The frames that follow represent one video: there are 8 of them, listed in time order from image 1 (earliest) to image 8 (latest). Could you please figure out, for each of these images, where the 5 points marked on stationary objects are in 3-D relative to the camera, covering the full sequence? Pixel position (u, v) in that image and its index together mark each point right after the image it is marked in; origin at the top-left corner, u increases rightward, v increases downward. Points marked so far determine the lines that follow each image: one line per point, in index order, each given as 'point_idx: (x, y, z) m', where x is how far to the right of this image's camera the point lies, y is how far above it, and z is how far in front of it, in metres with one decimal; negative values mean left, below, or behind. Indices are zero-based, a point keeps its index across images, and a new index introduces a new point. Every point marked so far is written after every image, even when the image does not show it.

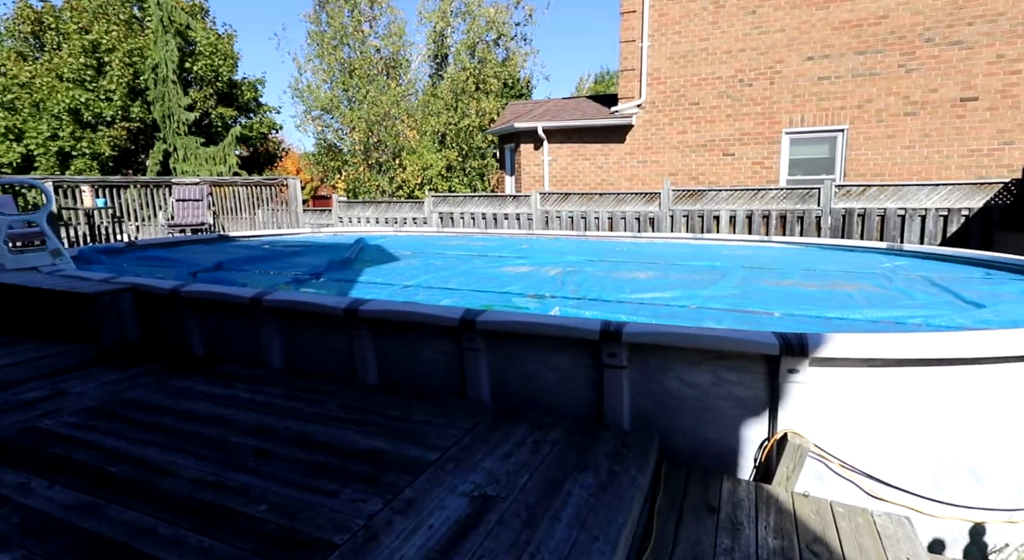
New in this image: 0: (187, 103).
0: (-8.6, +4.8, +15.8) m
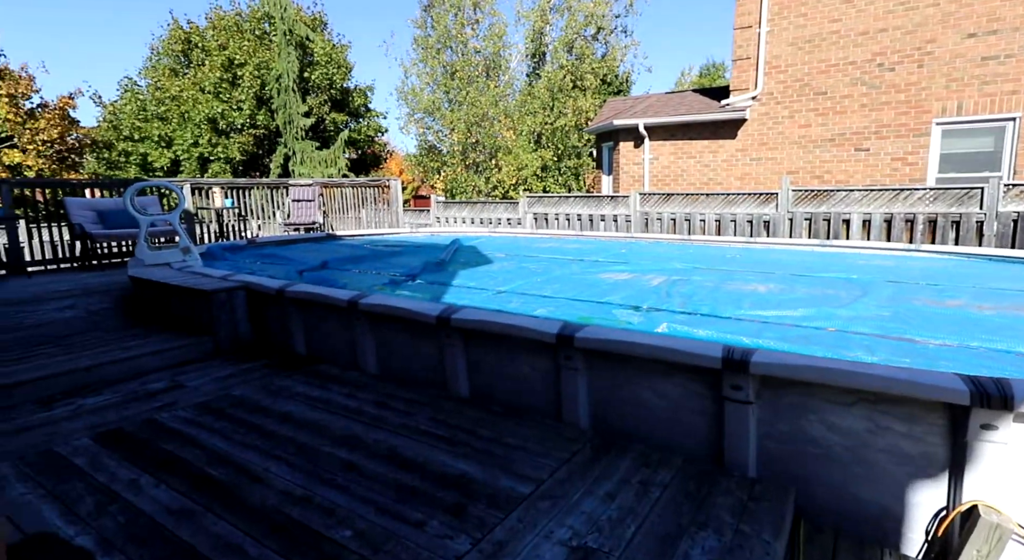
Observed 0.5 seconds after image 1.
0: (-5.9, +4.9, +16.8) m
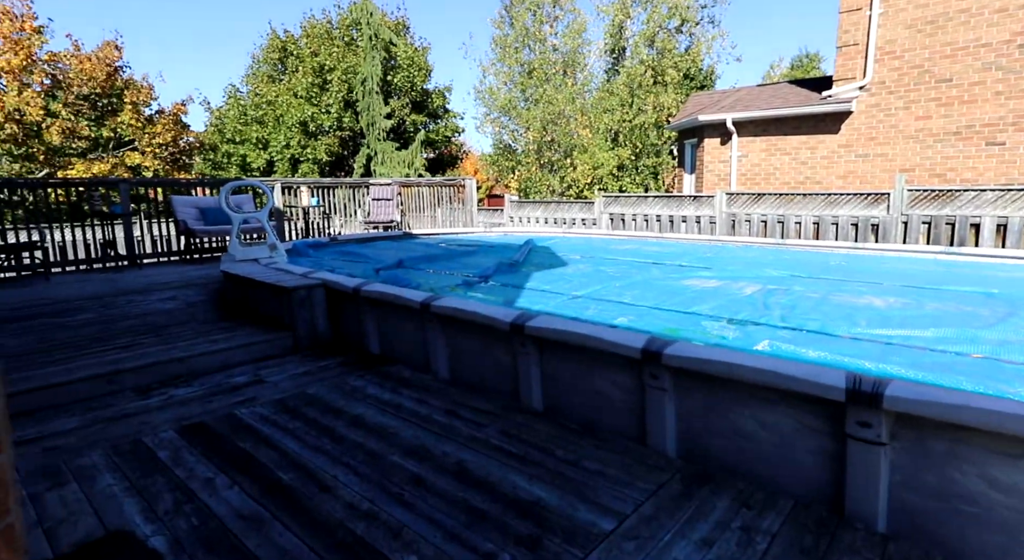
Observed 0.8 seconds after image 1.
0: (-3.7, +5.0, +17.2) m
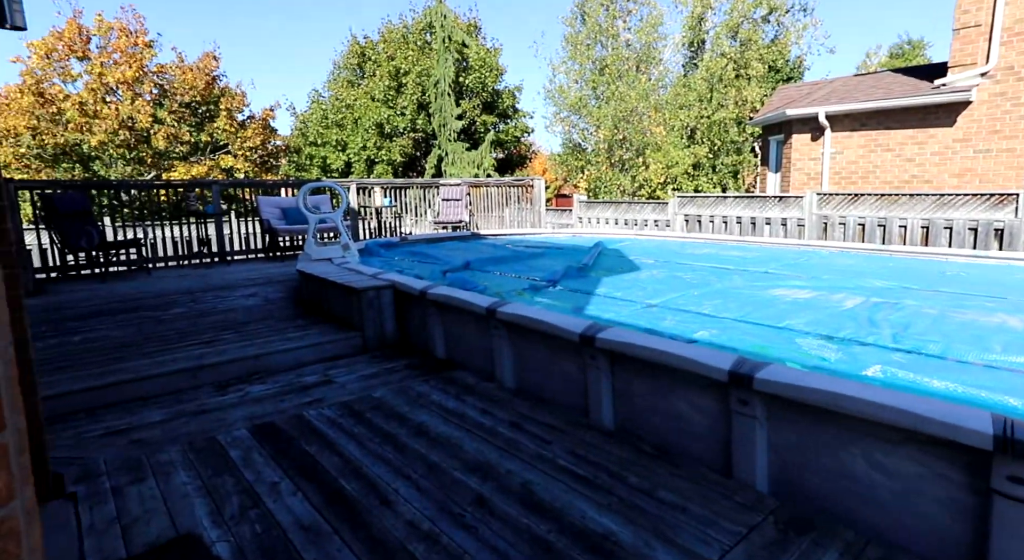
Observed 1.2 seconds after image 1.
0: (-1.6, +5.0, +17.4) m
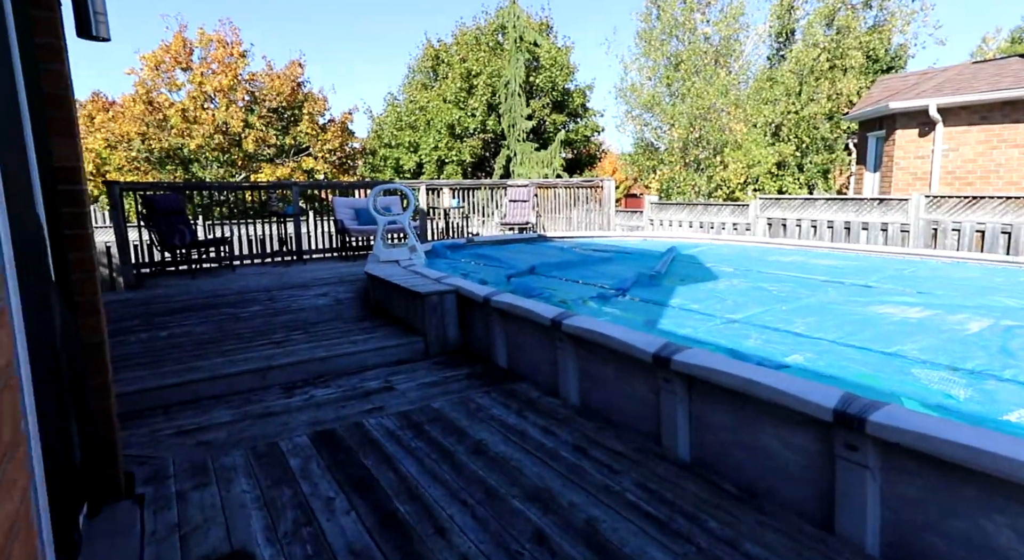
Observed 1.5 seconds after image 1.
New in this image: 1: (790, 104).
0: (+0.5, +4.9, +17.3) m
1: (+5.5, +3.5, +11.8) m
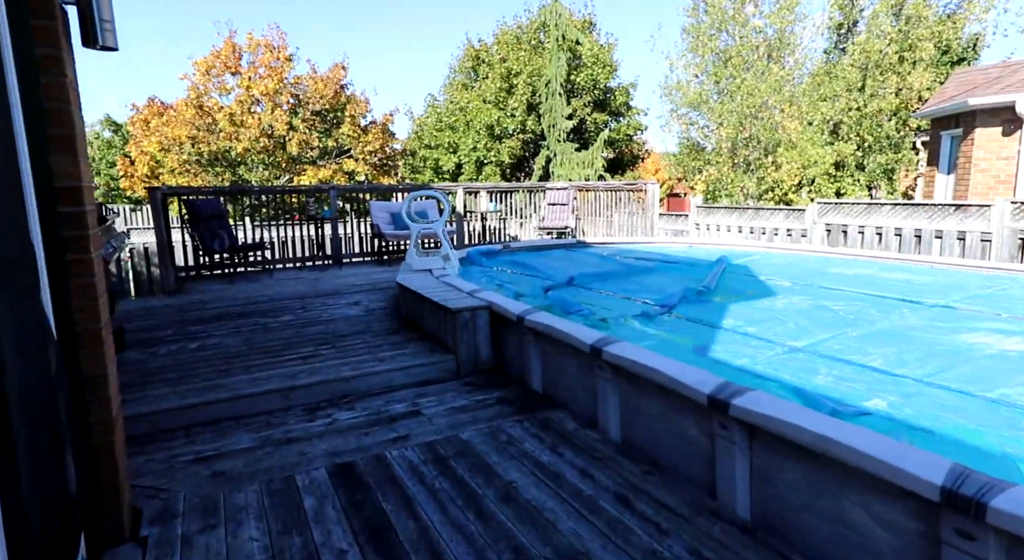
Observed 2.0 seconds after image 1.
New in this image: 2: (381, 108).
0: (+1.6, +4.9, +16.9) m
1: (+6.3, +3.4, +11.1) m
2: (-3.8, +5.0, +17.0) m
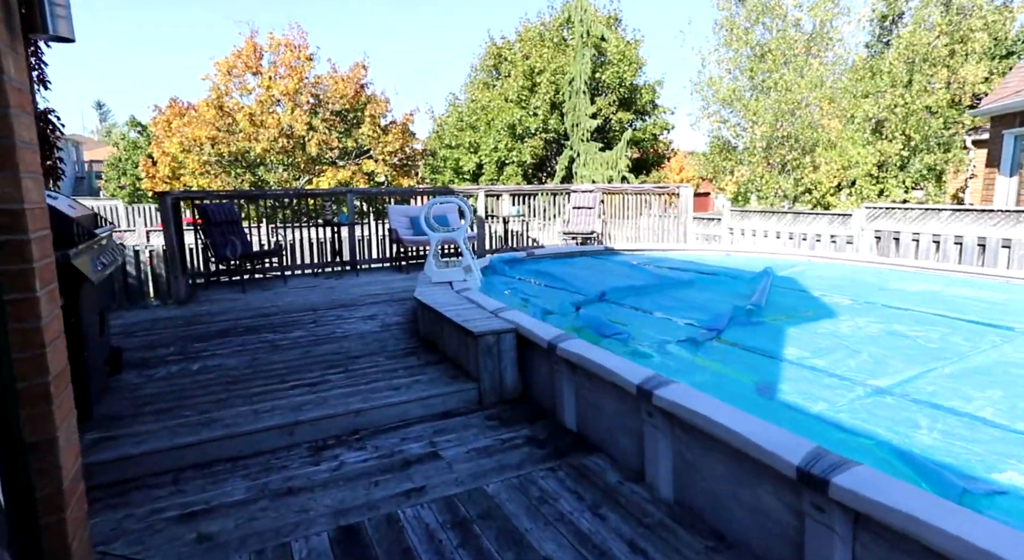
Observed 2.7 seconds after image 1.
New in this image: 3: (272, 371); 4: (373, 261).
0: (+2.3, +4.8, +16.5) m
1: (+6.7, +3.3, +10.5) m
2: (-3.2, +4.9, +16.7) m
3: (-1.5, -0.6, +3.7) m
4: (-1.8, +0.2, +7.7) m
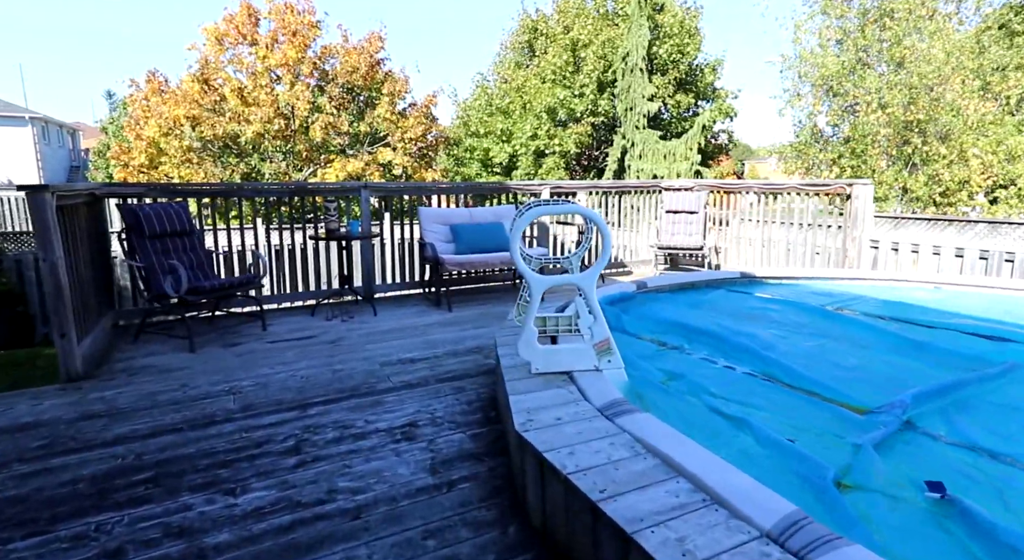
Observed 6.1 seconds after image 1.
0: (+3.2, +4.5, +14.0) m
1: (+7.6, +2.9, +7.9) m
2: (-2.2, +4.7, +14.3) m
3: (-0.8, -0.9, +1.3) m
4: (-1.1, -0.1, +5.3) m
